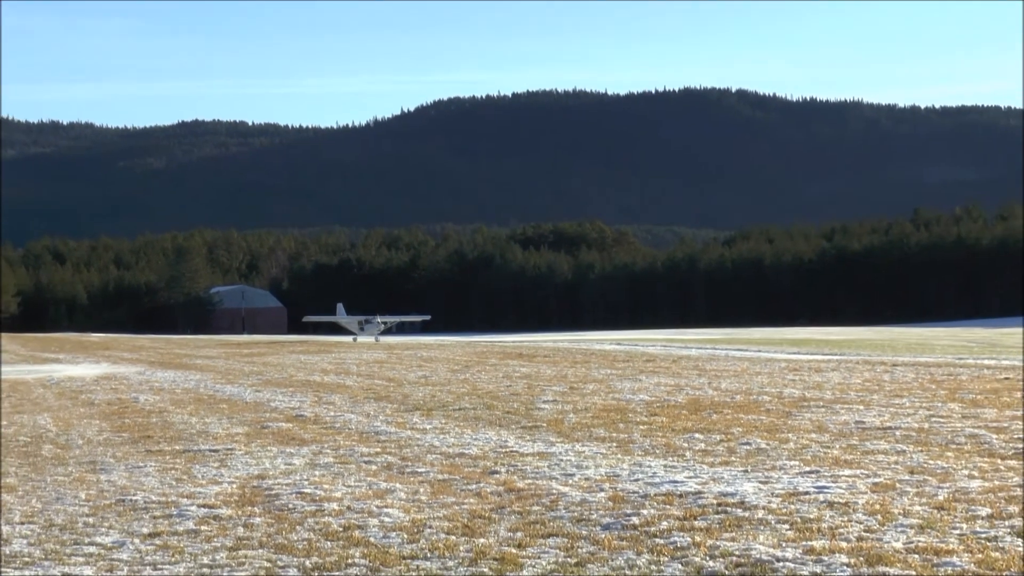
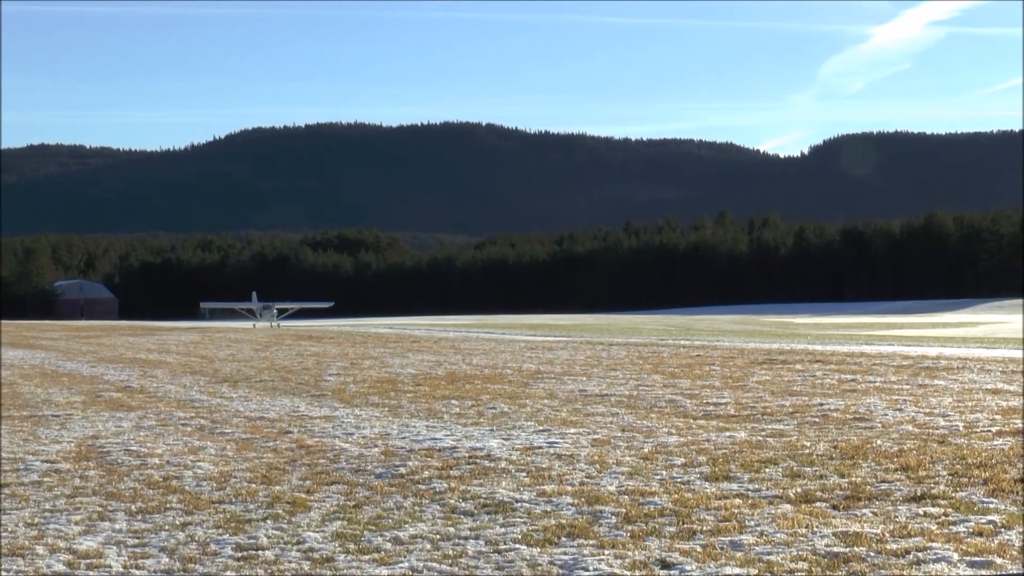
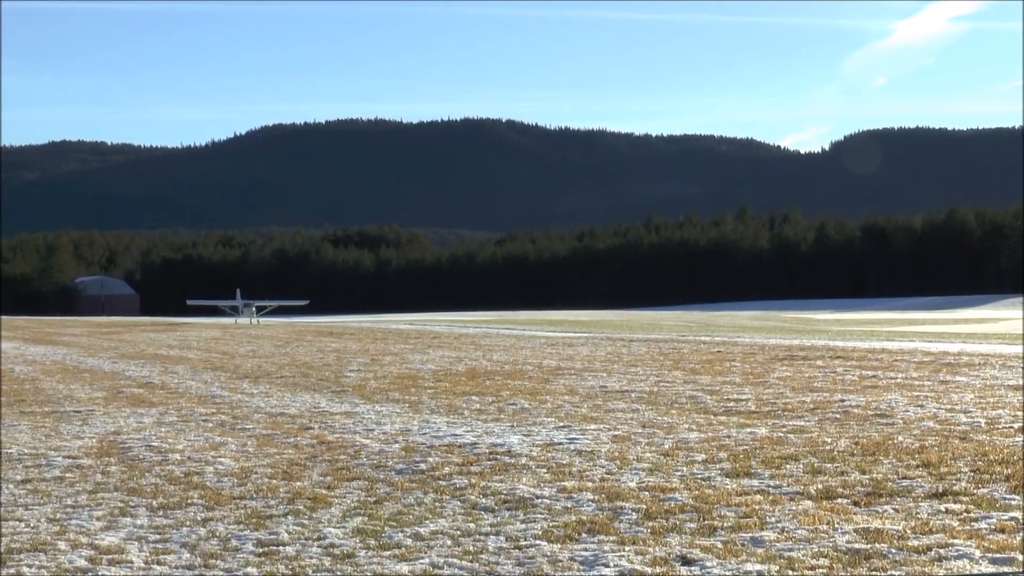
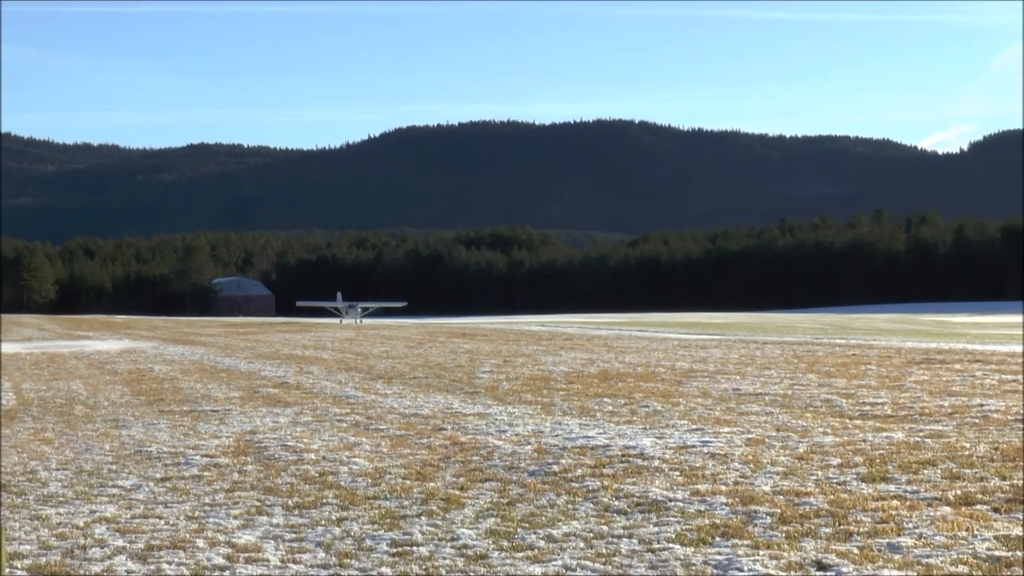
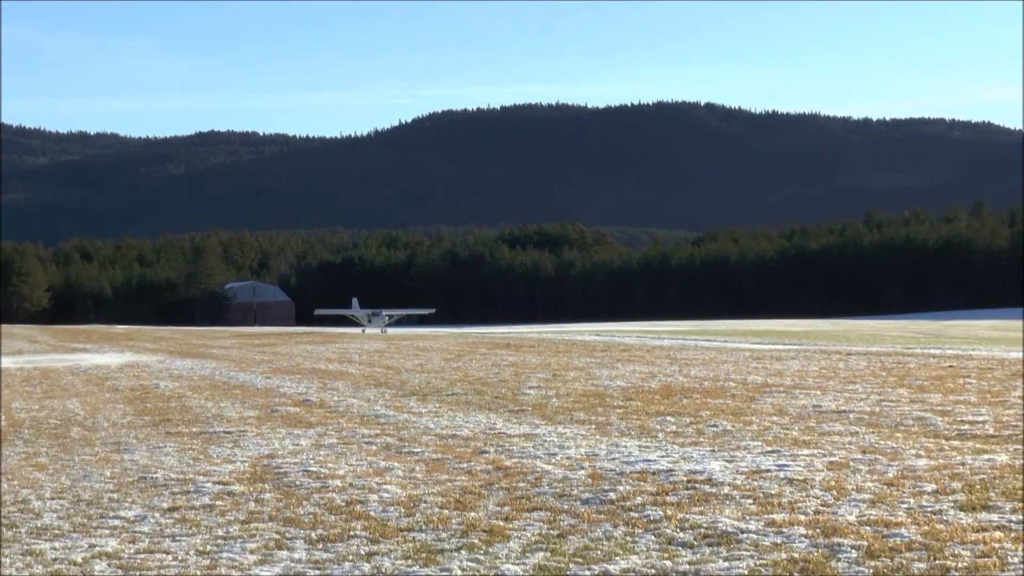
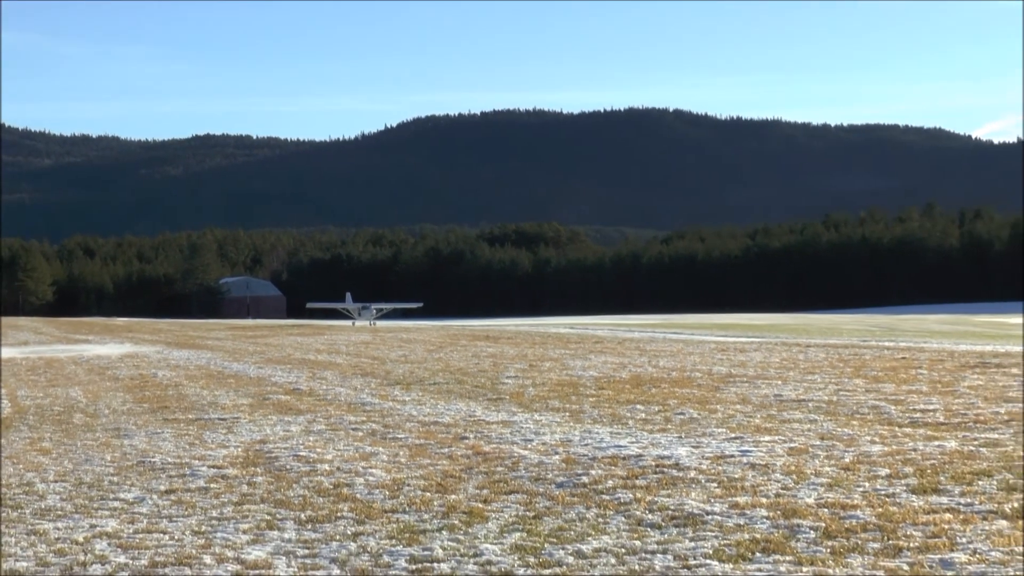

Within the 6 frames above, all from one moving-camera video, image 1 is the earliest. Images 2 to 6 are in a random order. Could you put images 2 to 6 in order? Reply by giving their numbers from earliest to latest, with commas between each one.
5, 6, 4, 3, 2
